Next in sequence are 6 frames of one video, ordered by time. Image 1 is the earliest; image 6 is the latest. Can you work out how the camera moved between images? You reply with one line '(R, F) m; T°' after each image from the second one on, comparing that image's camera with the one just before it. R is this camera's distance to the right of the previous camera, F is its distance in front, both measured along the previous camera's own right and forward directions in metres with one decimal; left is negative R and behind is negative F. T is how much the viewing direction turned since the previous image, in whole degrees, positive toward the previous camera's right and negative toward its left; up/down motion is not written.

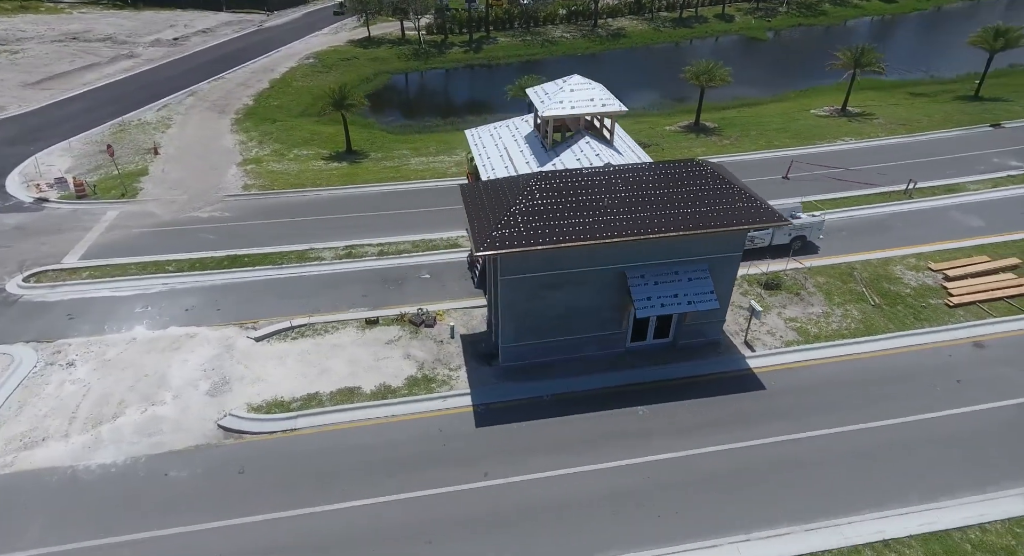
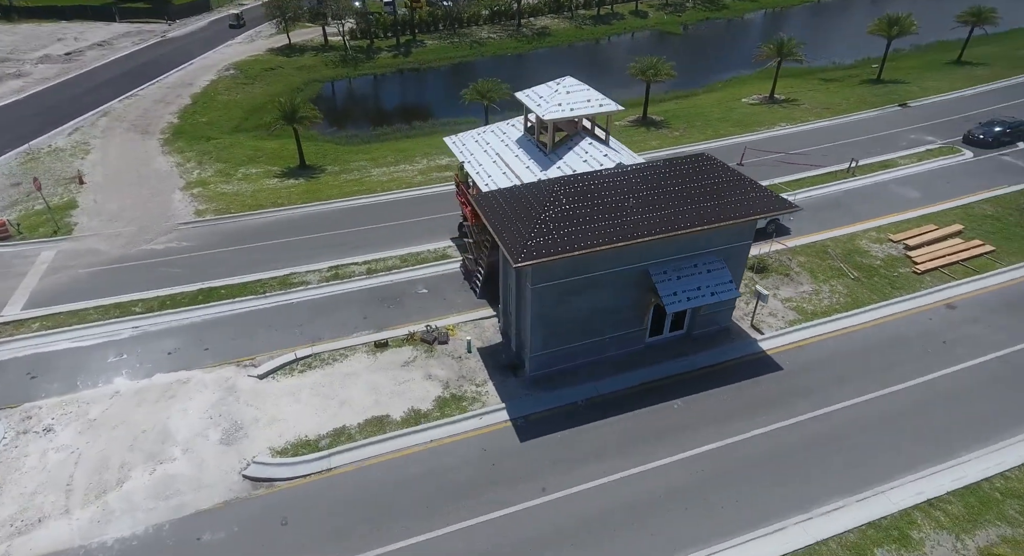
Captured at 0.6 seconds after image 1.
(-3.4, +0.6) m; +8°
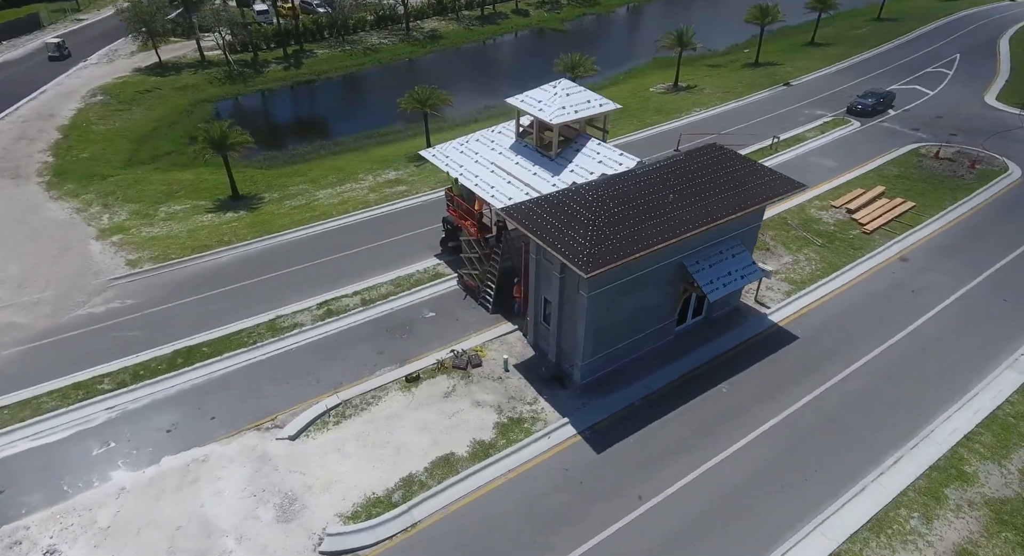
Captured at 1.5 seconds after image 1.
(-5.0, +1.2) m; +12°
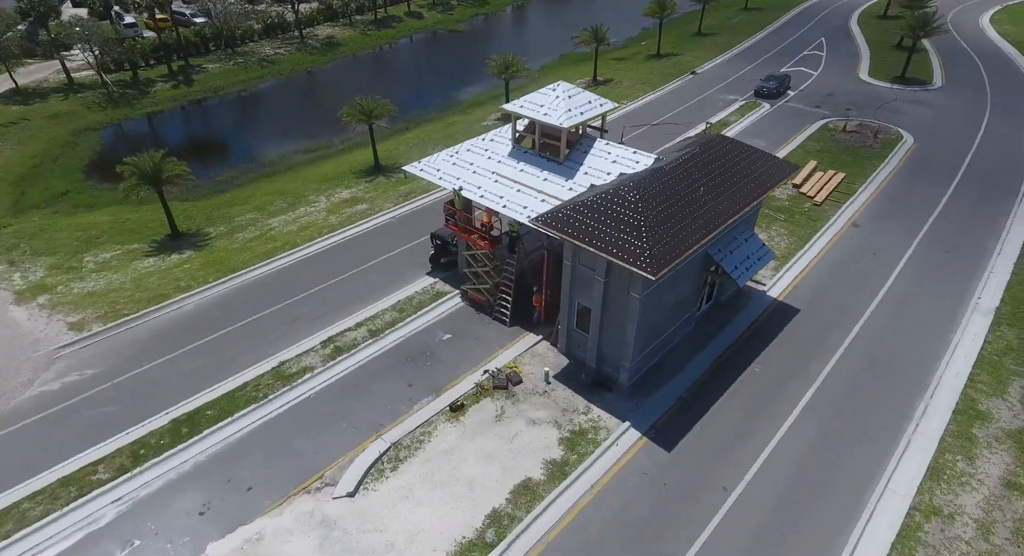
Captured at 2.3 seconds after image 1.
(-4.5, +1.1) m; +11°
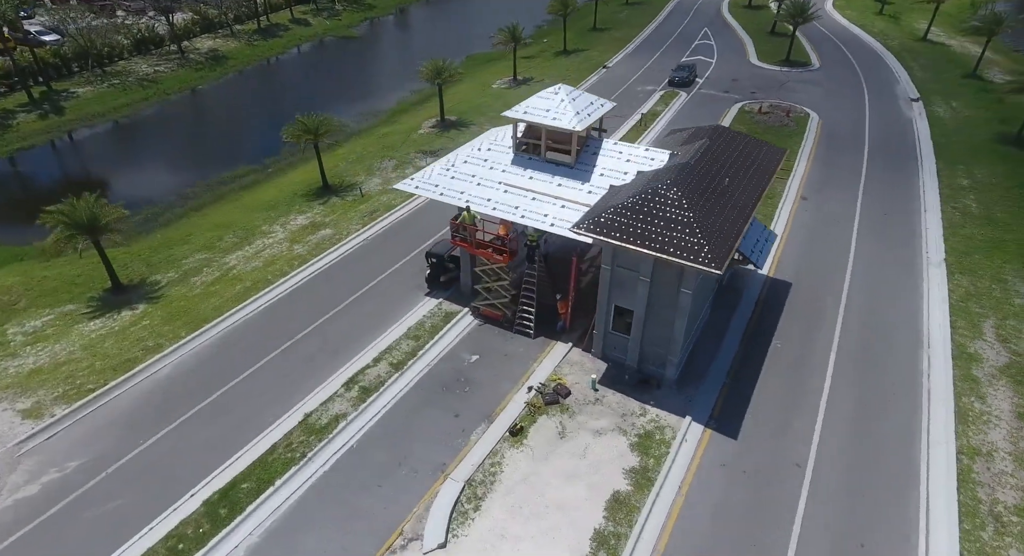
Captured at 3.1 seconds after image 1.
(-4.5, +1.2) m; +11°
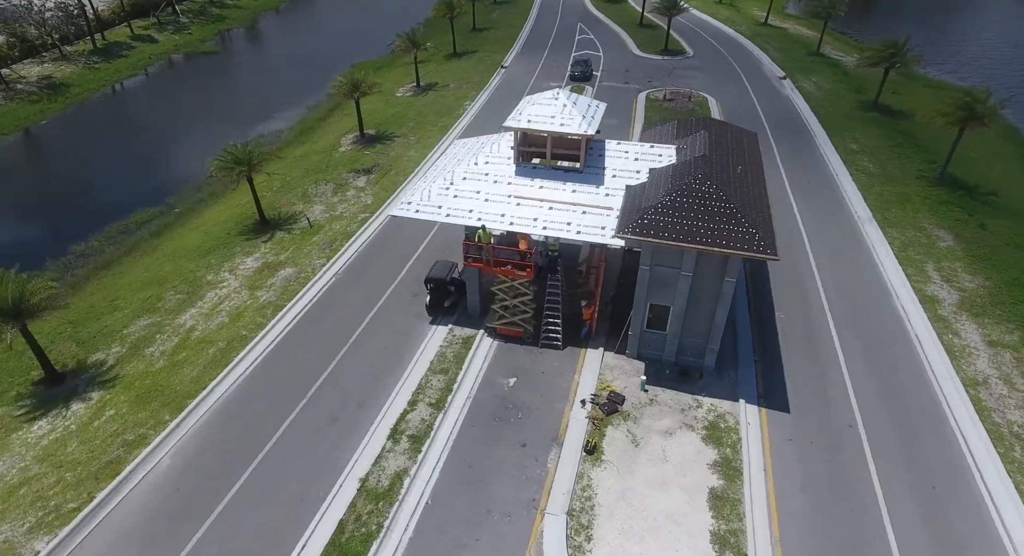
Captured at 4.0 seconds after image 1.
(-5.0, +1.5) m; +13°
